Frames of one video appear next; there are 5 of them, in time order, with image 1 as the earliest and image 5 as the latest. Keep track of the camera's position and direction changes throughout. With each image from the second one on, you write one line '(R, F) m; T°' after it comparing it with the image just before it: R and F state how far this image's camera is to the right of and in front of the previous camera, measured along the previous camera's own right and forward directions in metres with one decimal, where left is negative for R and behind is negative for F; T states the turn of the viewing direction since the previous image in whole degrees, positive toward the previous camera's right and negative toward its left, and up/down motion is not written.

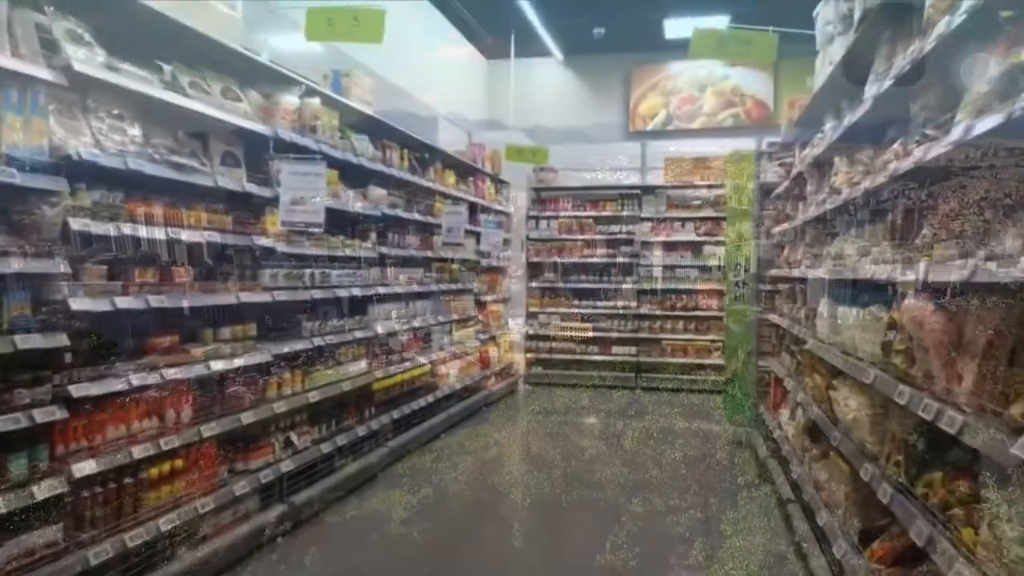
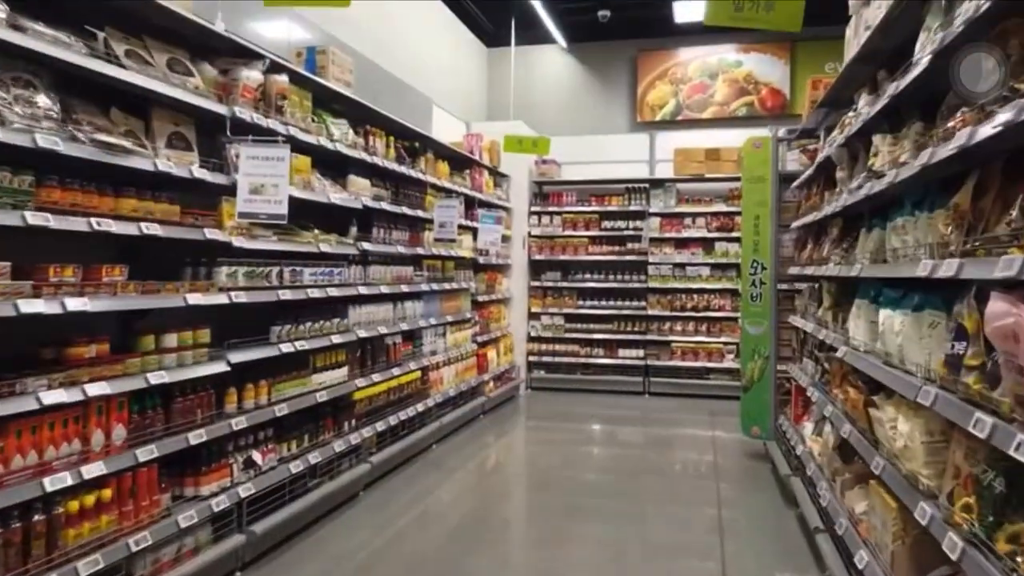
(+0.1, +0.5) m; -1°
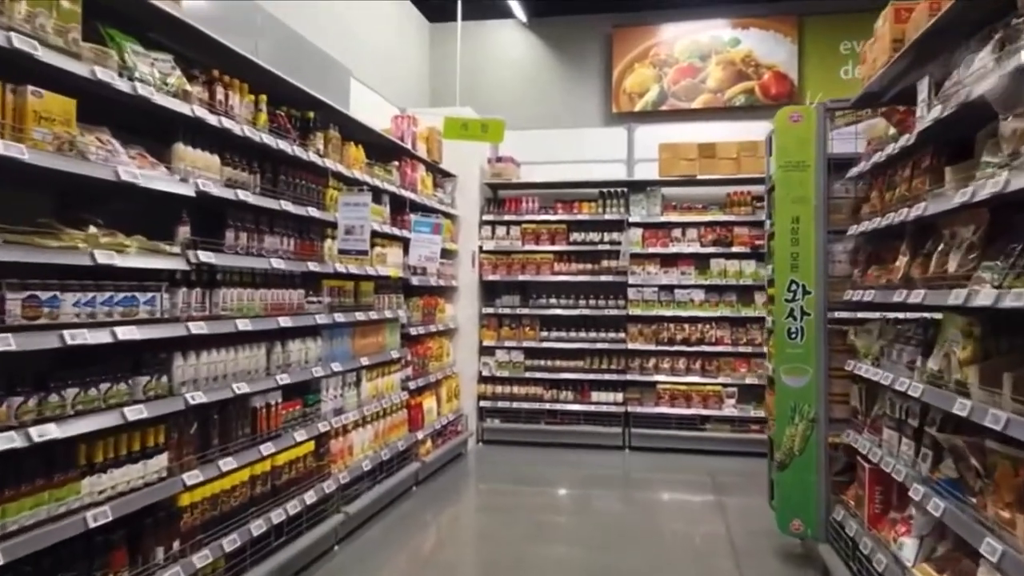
(+0.1, +1.7) m; +3°
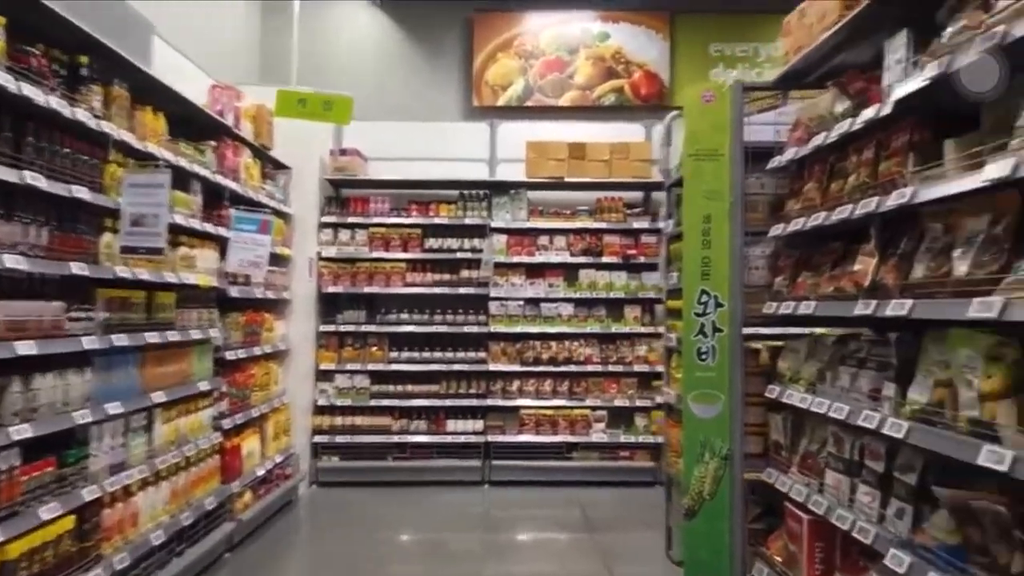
(0.0, +0.8) m; +12°
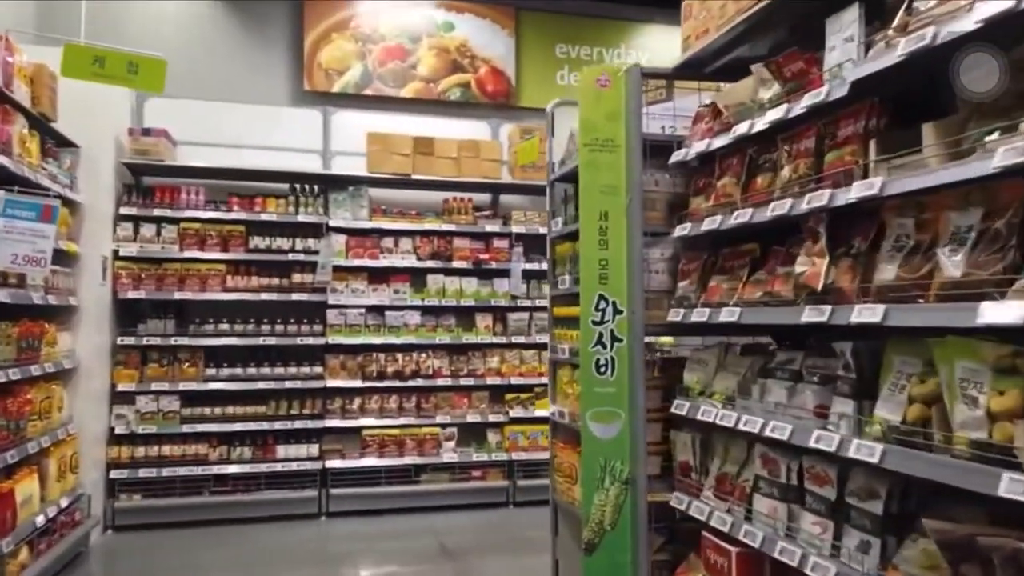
(-0.2, +0.5) m; +14°
